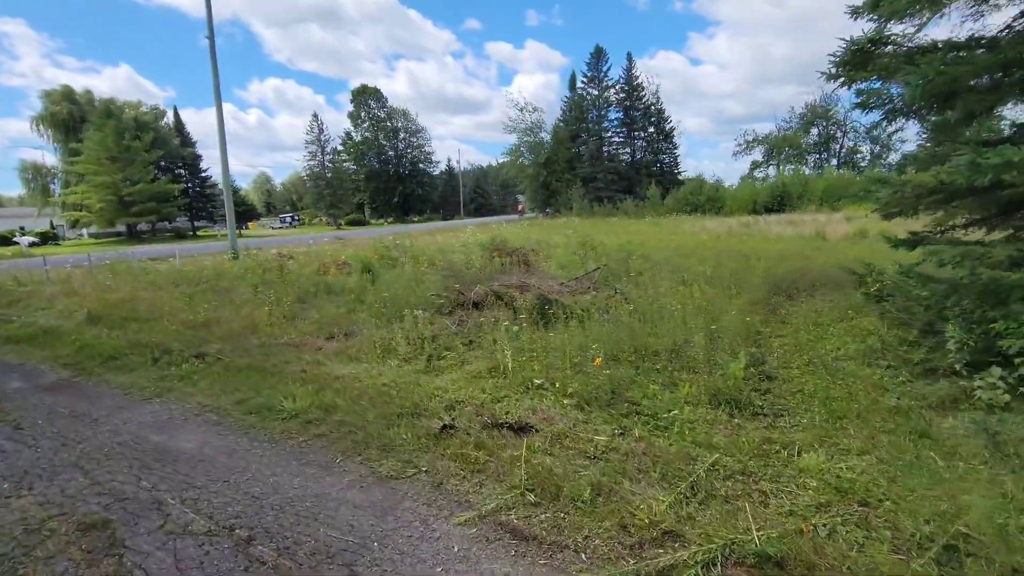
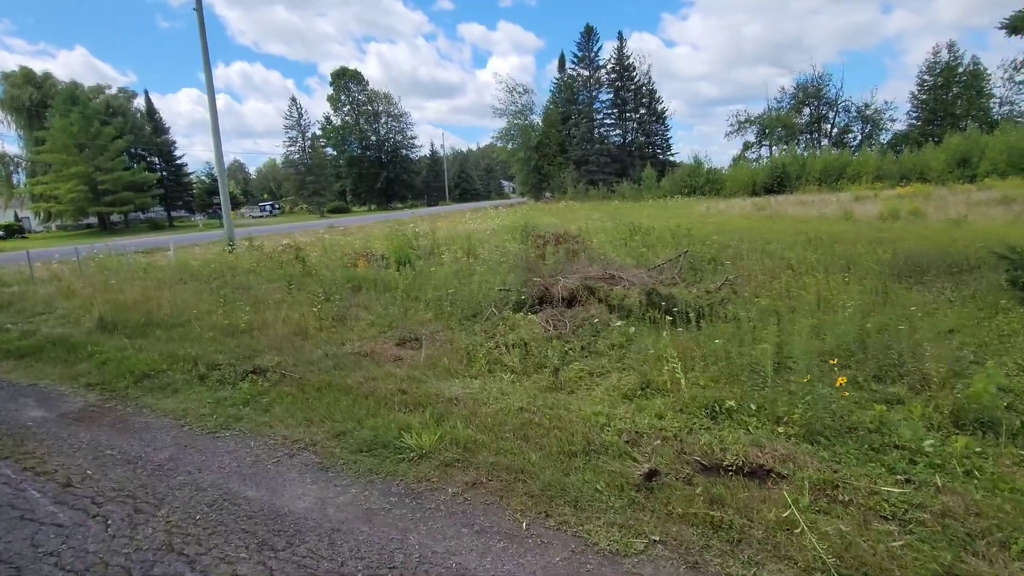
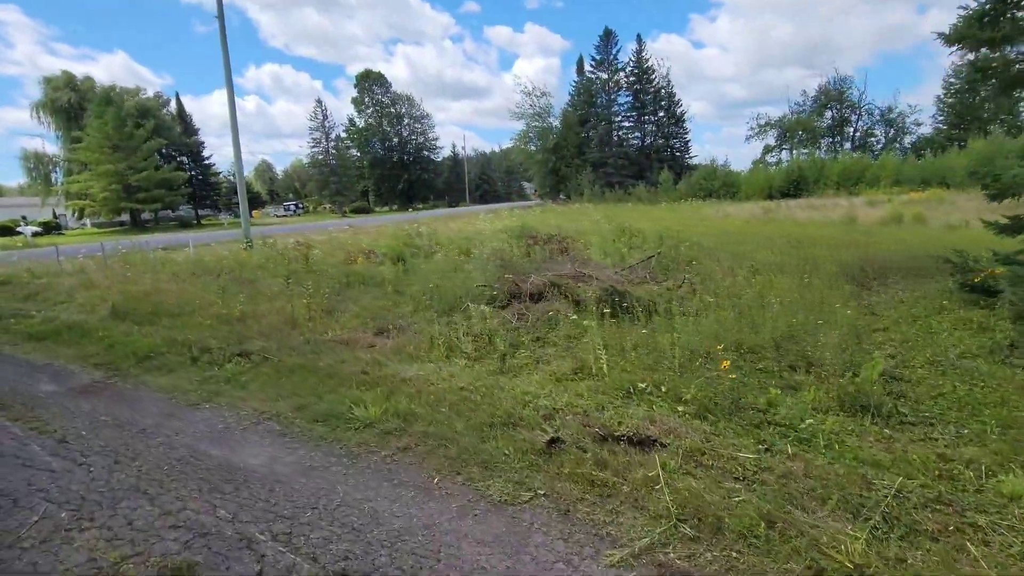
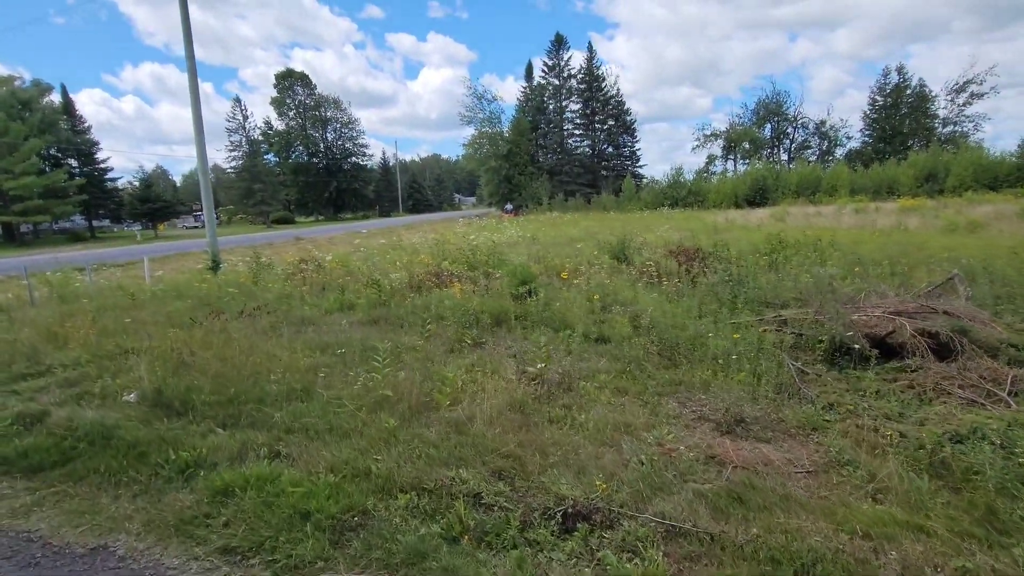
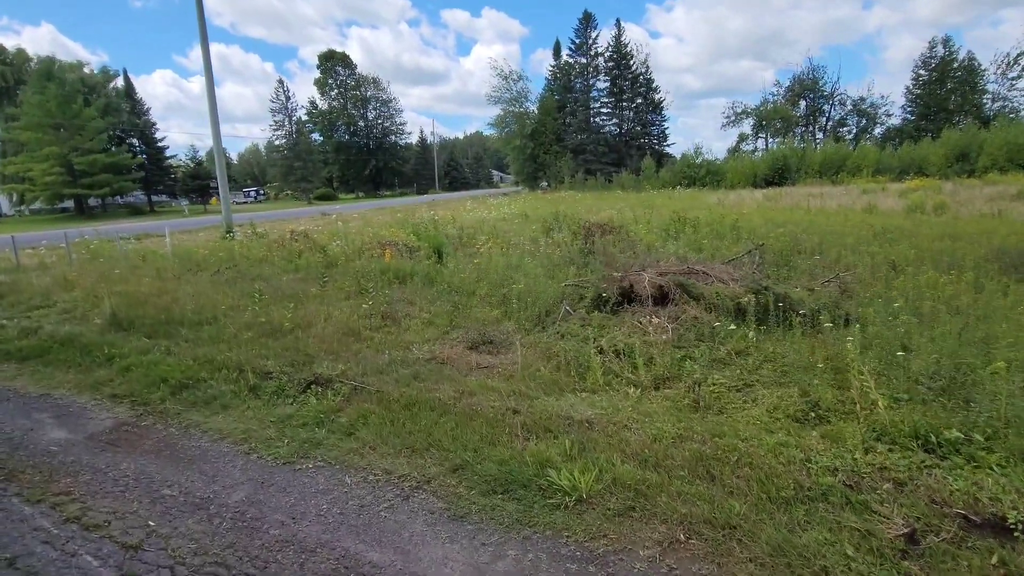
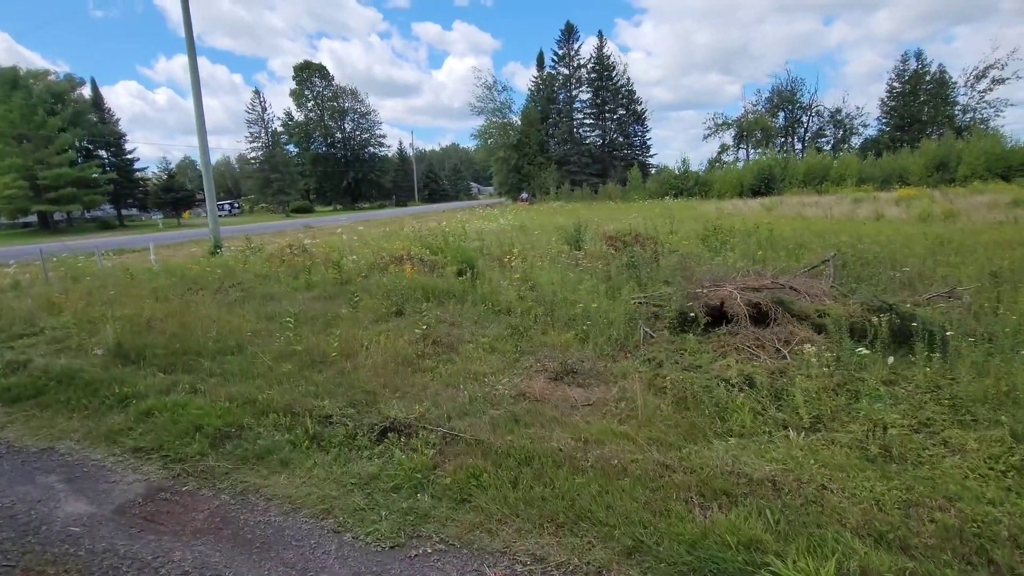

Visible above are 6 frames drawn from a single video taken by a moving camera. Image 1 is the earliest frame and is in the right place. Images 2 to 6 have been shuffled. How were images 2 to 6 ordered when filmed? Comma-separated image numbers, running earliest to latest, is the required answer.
3, 2, 5, 6, 4
